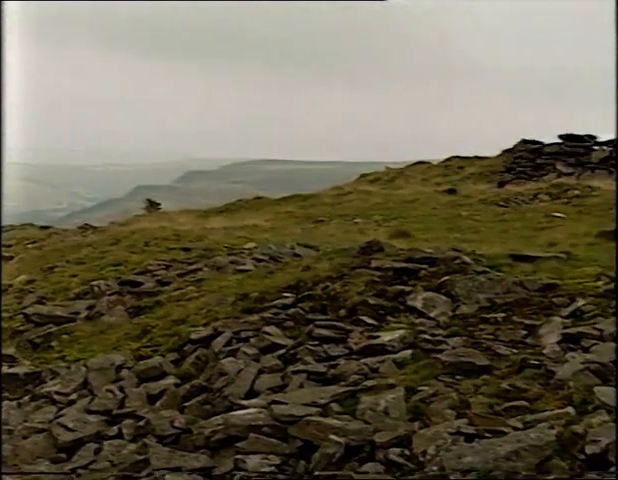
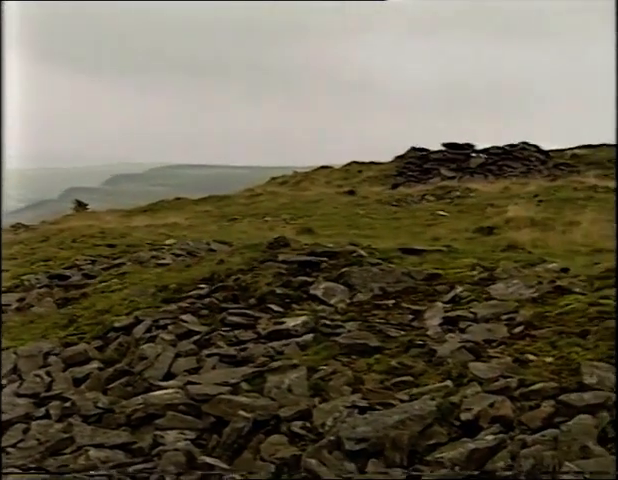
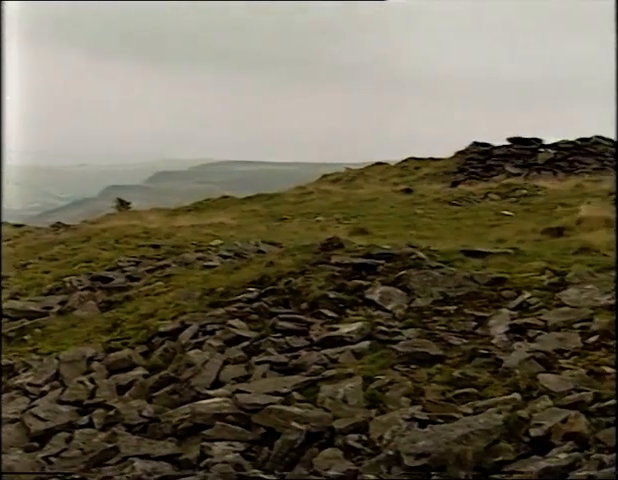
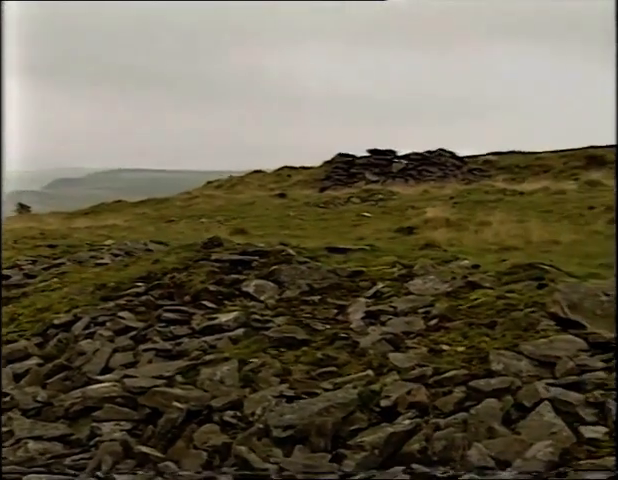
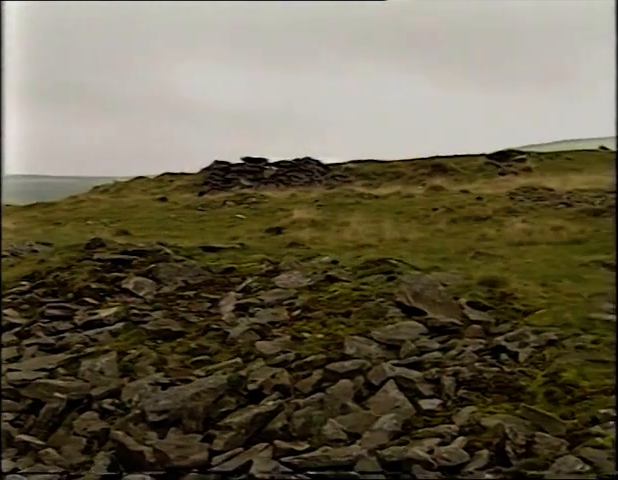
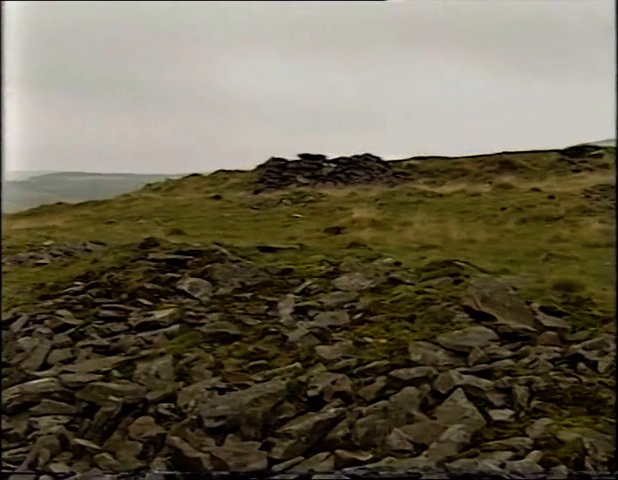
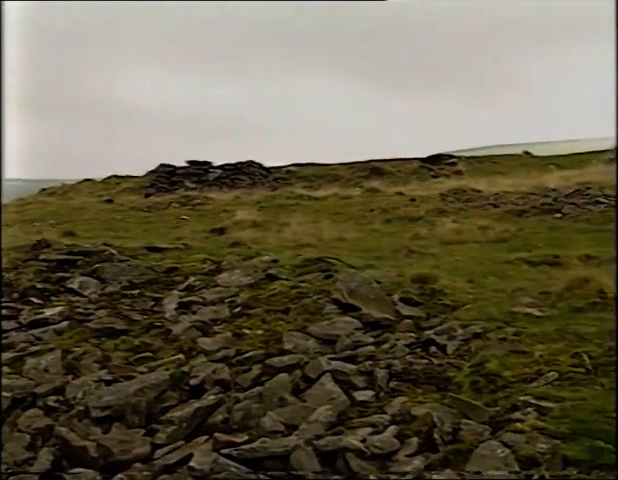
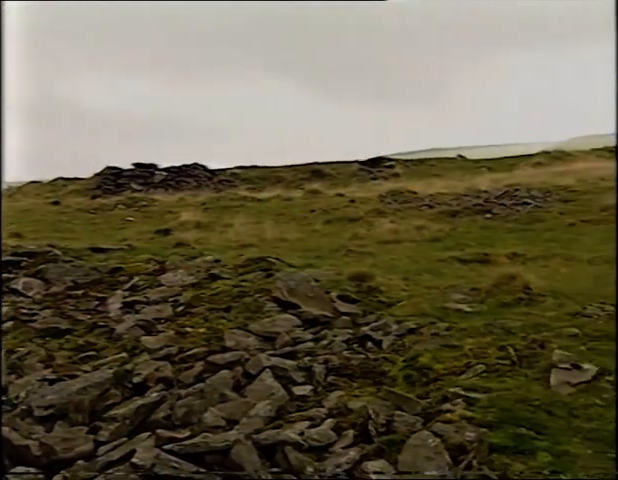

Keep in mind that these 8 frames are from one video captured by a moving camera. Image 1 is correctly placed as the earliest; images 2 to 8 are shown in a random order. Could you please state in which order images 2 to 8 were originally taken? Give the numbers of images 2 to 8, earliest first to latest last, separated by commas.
3, 2, 4, 6, 5, 7, 8
